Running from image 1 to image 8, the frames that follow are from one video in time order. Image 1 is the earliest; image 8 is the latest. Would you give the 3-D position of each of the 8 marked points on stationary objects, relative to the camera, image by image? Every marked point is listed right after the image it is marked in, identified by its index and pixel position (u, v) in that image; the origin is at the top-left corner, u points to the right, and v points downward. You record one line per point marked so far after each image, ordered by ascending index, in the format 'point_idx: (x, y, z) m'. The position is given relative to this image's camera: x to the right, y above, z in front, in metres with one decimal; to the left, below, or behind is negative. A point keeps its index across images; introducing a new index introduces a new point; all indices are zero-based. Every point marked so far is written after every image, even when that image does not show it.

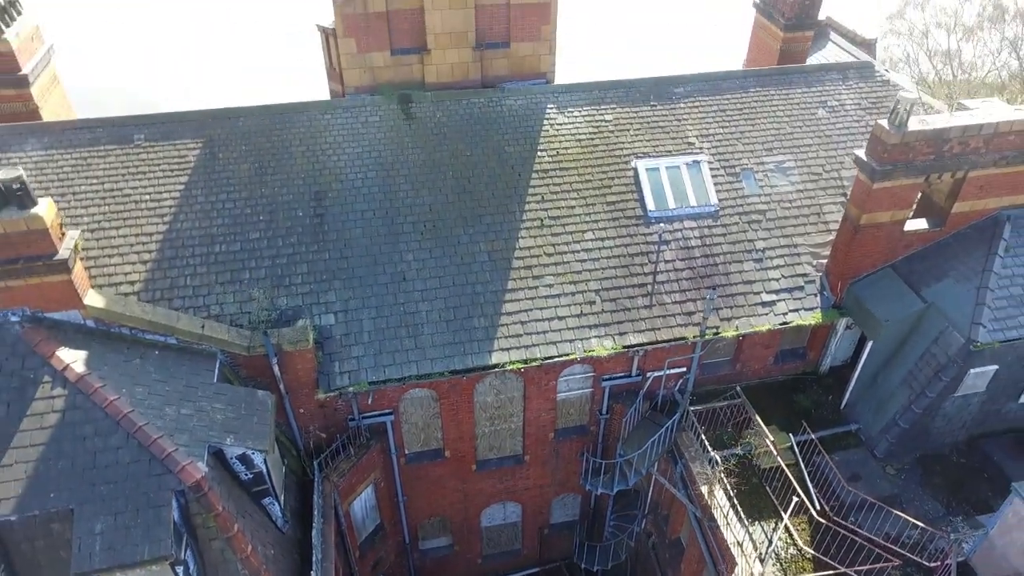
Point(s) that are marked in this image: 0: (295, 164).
0: (-4.1, +2.3, +13.7) m
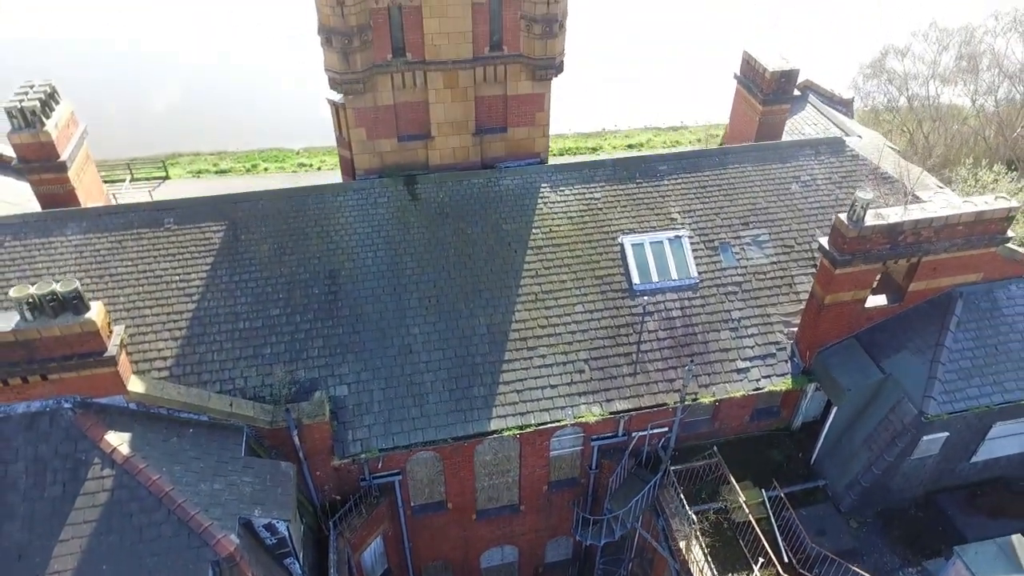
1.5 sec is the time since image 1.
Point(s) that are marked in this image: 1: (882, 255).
0: (-4.1, +0.9, +15.0) m
1: (+6.9, +0.6, +13.5) m
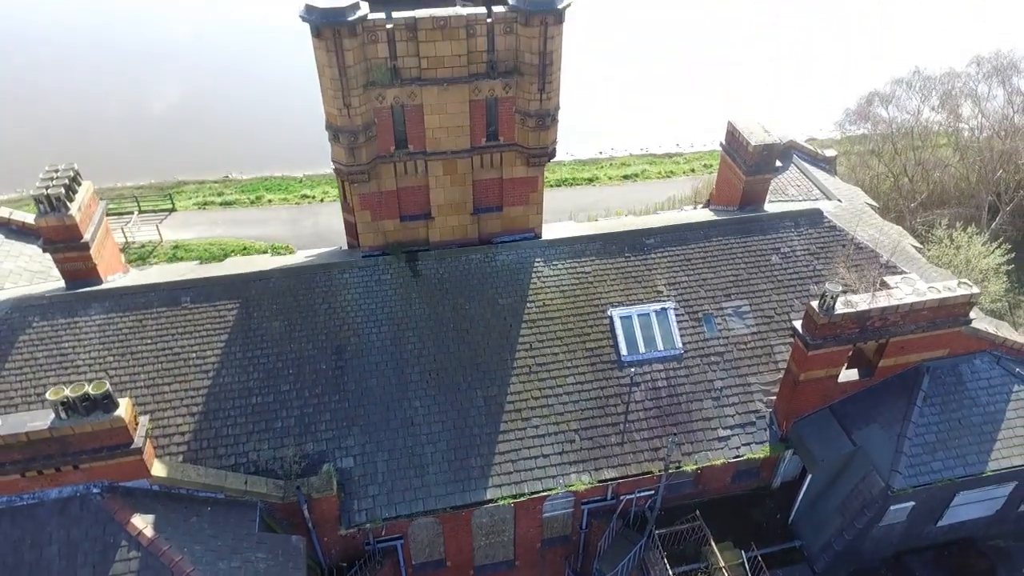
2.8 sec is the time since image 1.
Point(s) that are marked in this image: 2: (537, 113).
0: (-4.3, -0.7, +16.0) m
1: (+6.8, -1.0, +14.5) m
2: (+0.5, +3.7, +15.1) m
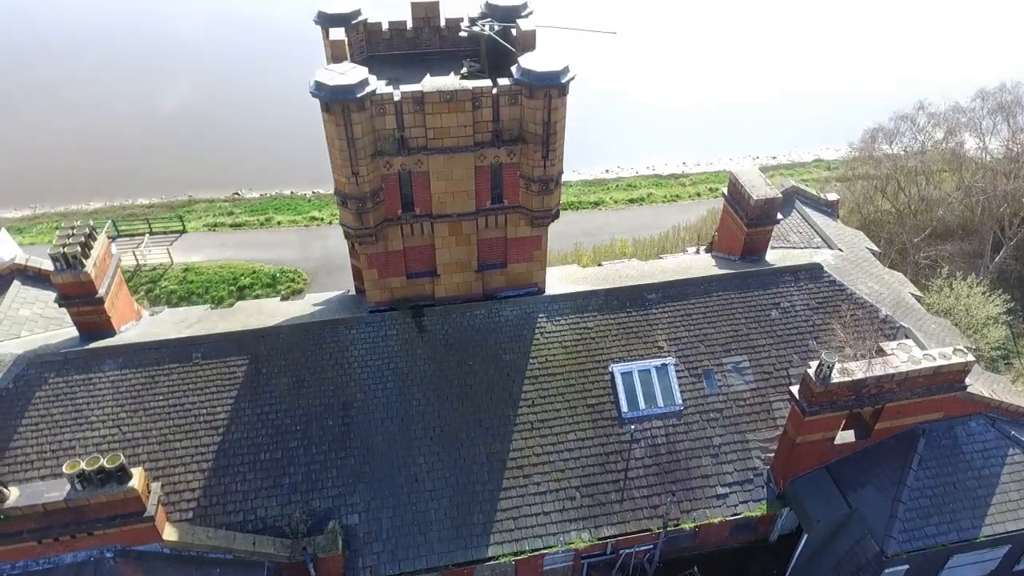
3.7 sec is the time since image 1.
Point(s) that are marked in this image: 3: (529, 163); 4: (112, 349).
0: (-4.2, -2.0, +16.3) m
1: (+6.8, -2.4, +14.7) m
2: (+0.6, +2.3, +15.4) m
3: (+0.4, +2.6, +15.3) m
4: (-8.9, -1.4, +16.0) m
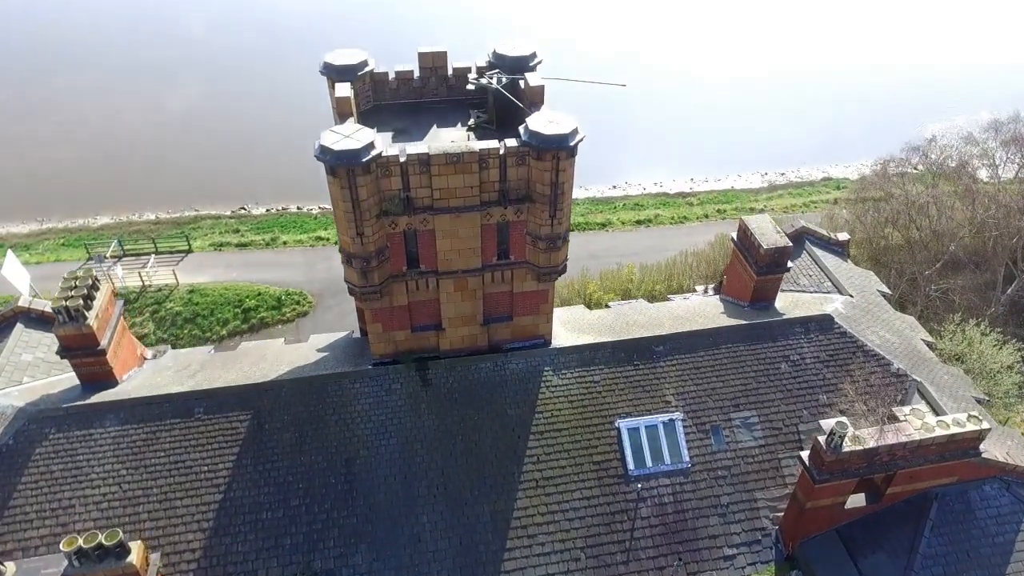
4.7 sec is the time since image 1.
0: (-4.1, -3.2, +16.2) m
1: (+6.9, -3.7, +14.5) m
2: (+0.8, +1.1, +15.2) m
3: (+0.5, +1.4, +15.0) m
4: (-8.7, -2.5, +15.9) m
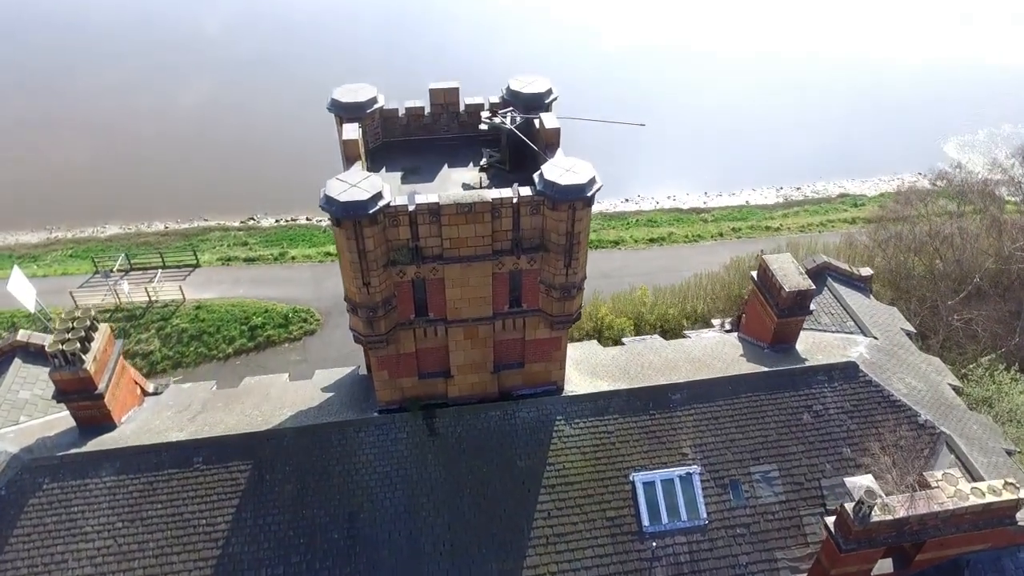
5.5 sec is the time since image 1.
0: (-3.9, -4.2, +15.6) m
1: (+7.1, -4.8, +13.7) m
2: (+1.0, +0.1, +14.6) m
3: (+0.8, +0.4, +14.4) m
4: (-8.5, -3.5, +15.4) m
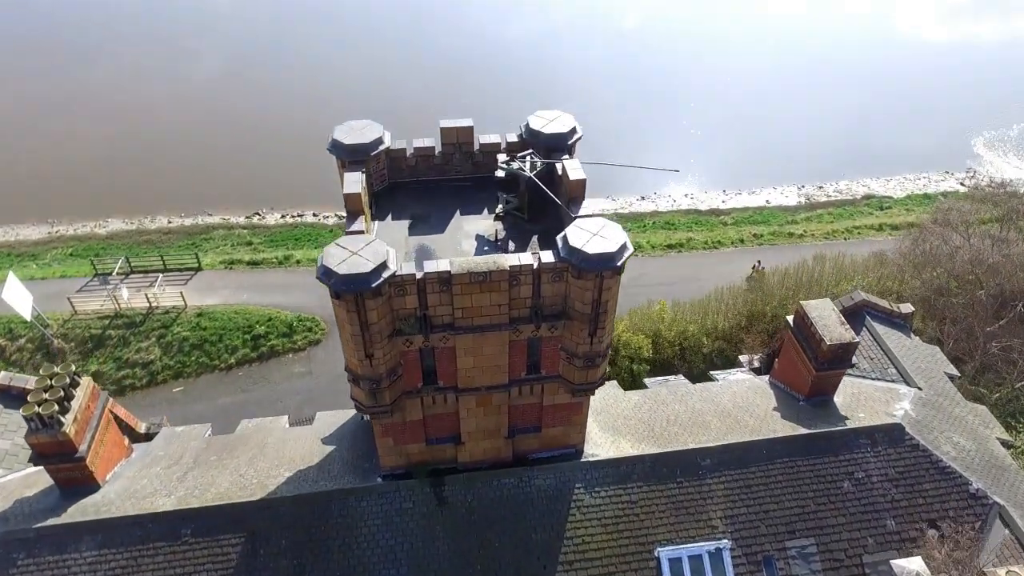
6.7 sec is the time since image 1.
0: (-3.6, -5.3, +14.3) m
1: (+7.4, -6.1, +12.4) m
2: (+1.3, -1.2, +13.1) m
3: (+1.1, -0.9, +13.0) m
4: (-8.2, -4.6, +14.2) m
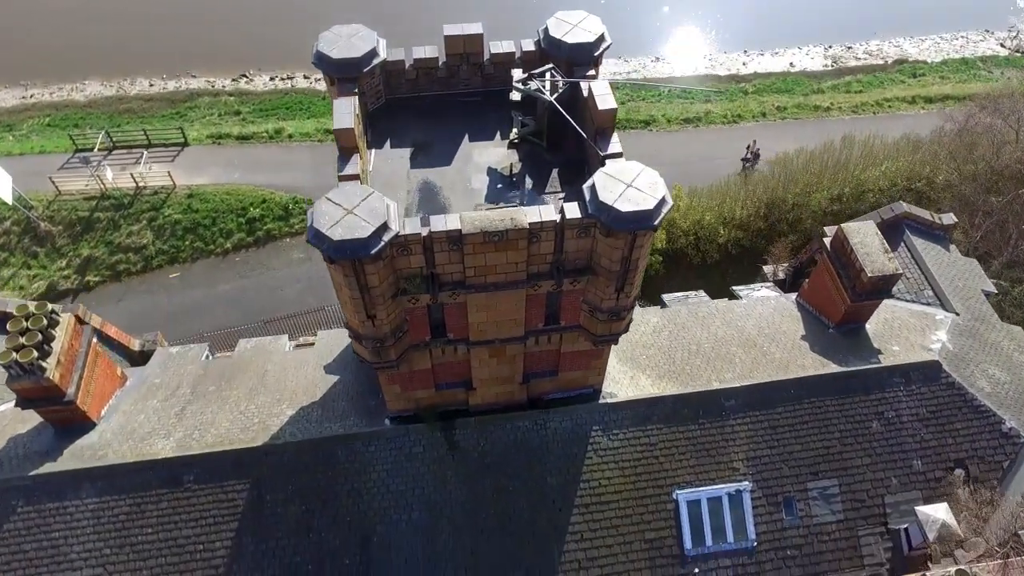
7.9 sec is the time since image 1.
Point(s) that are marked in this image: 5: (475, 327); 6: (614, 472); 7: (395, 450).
0: (-3.3, -4.1, +13.9) m
1: (+7.6, -5.3, +12.1) m
2: (+1.6, -0.3, +11.9) m
3: (+1.4, -0.1, +11.6) m
4: (-8.0, -3.4, +13.6) m
5: (-0.6, -0.6, +12.1) m
6: (+2.0, -3.6, +14.5) m
7: (-2.3, -3.2, +14.2) m
